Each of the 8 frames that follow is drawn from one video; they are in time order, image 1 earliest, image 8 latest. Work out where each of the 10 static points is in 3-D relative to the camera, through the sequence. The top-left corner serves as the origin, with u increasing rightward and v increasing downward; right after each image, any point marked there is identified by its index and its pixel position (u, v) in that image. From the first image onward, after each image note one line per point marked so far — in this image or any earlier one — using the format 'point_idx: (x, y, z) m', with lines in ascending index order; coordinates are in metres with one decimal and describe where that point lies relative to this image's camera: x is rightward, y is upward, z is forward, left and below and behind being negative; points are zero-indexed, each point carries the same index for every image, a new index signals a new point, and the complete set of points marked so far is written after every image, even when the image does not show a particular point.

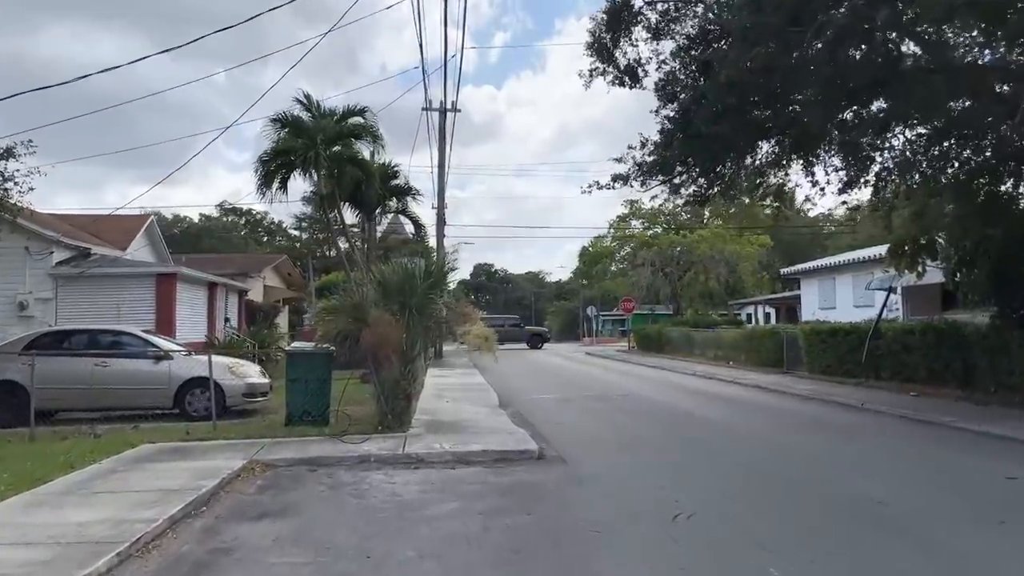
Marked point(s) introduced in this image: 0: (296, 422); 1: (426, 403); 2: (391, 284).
0: (-3.2, -2.0, +13.2) m
1: (-1.7, -2.2, +17.3) m
2: (-1.7, 0.0, +12.8) m
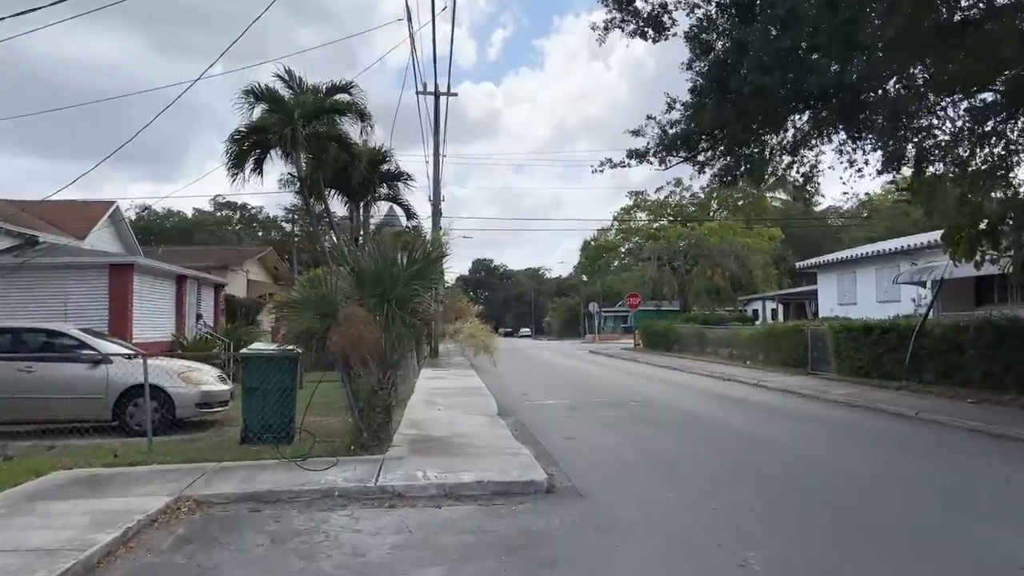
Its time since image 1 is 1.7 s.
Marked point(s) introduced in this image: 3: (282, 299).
0: (-3.2, -1.9, +11.0) m
1: (-1.6, -2.1, +15.0) m
2: (-1.7, +0.2, +10.6) m
3: (-2.8, -0.1, +10.5) m
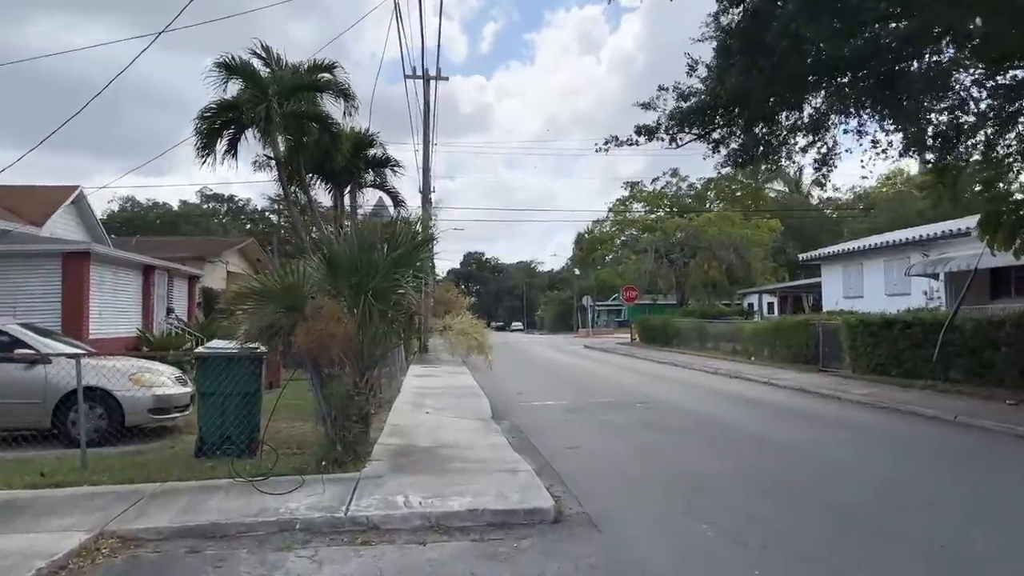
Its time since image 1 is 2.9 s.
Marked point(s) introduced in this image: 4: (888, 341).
0: (-3.2, -1.8, +9.5) m
1: (-1.7, -1.9, +13.5) m
2: (-1.7, +0.3, +9.1) m
3: (-2.8, 0.0, +9.0) m
4: (+8.3, -1.2, +19.8) m
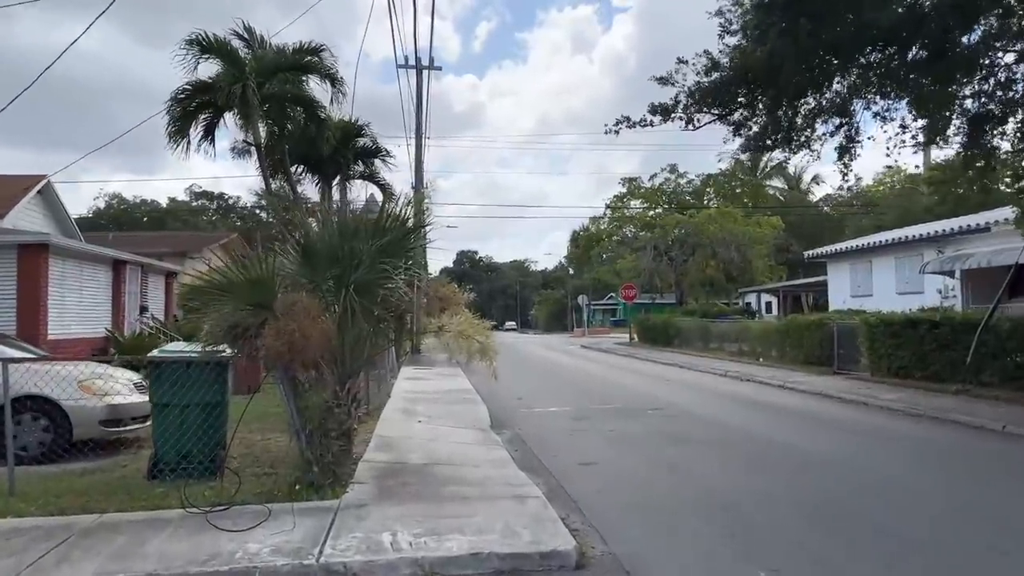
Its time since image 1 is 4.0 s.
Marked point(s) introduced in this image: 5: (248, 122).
0: (-3.2, -1.7, +8.1) m
1: (-1.7, -1.9, +12.2) m
2: (-1.7, +0.3, +7.7) m
3: (-2.7, 0.0, +7.7) m
4: (+8.3, -1.1, +18.5) m
5: (-5.1, +3.2, +17.3) m
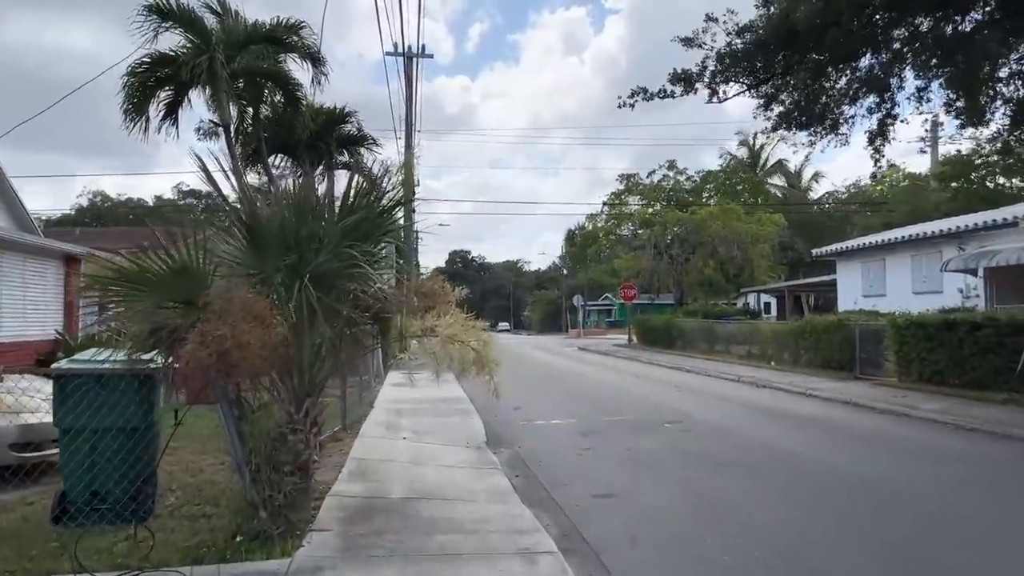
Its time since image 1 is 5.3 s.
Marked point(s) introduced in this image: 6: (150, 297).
0: (-3.1, -1.6, +6.4) m
1: (-1.7, -1.8, +10.4) m
2: (-1.6, +0.4, +6.0) m
3: (-2.7, +0.1, +5.9) m
4: (+8.3, -1.1, +16.8) m
5: (-5.1, +3.3, +15.5) m
6: (-2.4, -0.1, +5.9) m
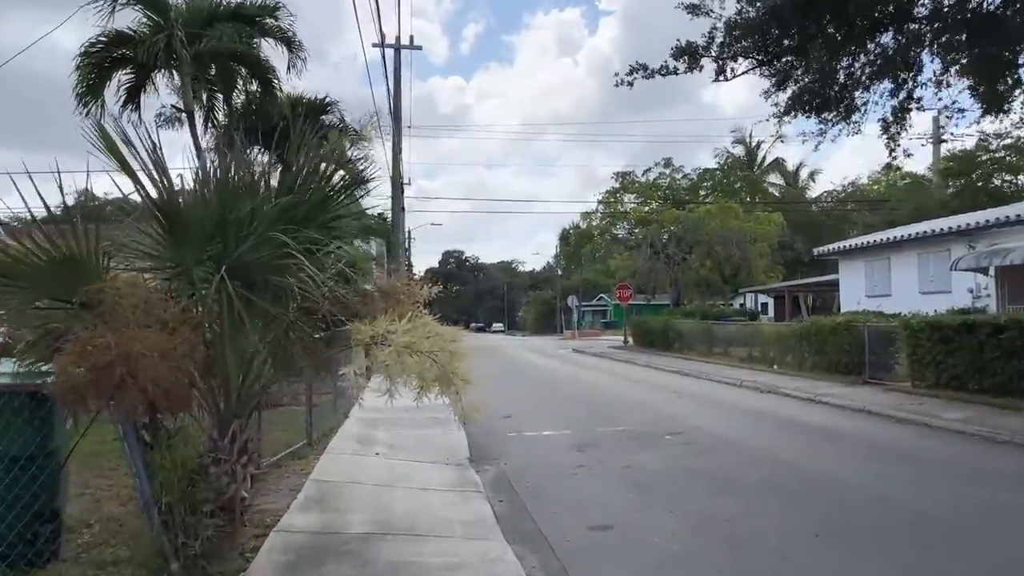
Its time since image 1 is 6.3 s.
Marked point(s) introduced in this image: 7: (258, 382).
0: (-3.3, -1.6, +5.2) m
1: (-1.8, -1.8, +9.3) m
2: (-1.8, +0.4, +4.8) m
3: (-2.8, +0.1, +4.8) m
4: (+8.1, -1.1, +15.7) m
5: (-5.3, +3.3, +14.3) m
6: (-2.5, 0.0, +4.7) m
7: (-1.4, -0.5, +5.2) m
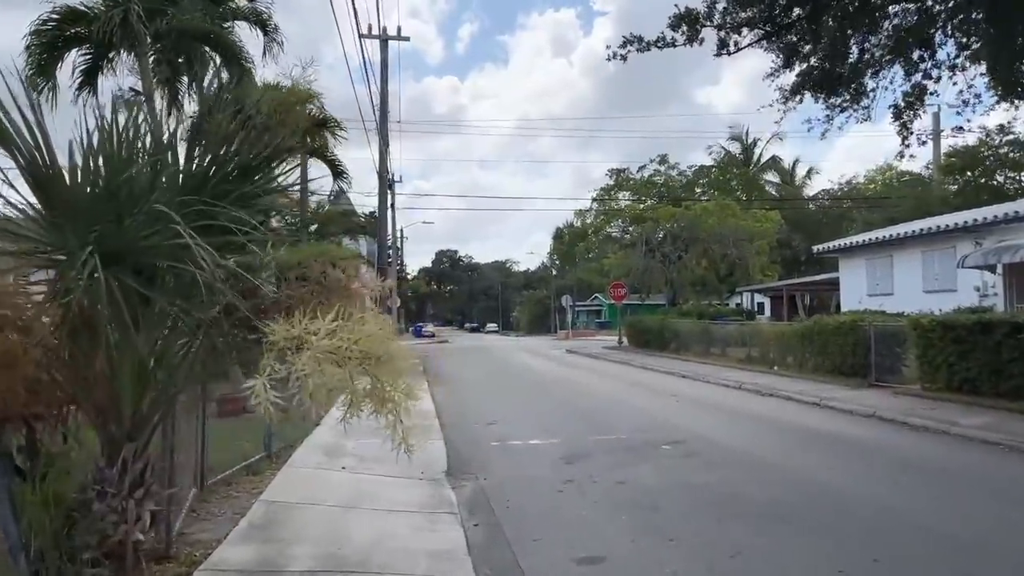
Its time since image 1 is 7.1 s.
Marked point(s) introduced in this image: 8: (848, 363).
0: (-3.5, -1.6, +4.2) m
1: (-2.0, -1.8, +8.3) m
2: (-1.9, +0.5, +3.8) m
3: (-3.0, +0.2, +3.8) m
4: (+7.8, -1.0, +14.8) m
5: (-5.6, +3.3, +13.3) m
6: (-2.7, 0.0, +3.7) m
7: (-1.6, -0.5, +4.2) m
8: (+7.4, -1.7, +19.6) m
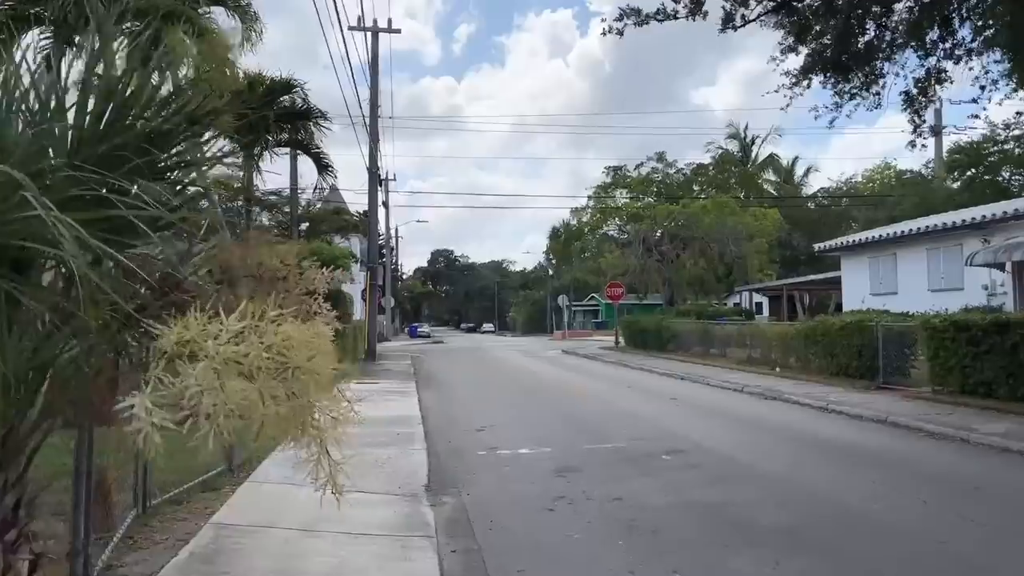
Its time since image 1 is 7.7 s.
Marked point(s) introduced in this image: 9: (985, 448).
0: (-3.6, -1.6, +3.4) m
1: (-2.2, -1.7, +7.4) m
2: (-2.1, +0.5, +3.0) m
3: (-3.1, +0.2, +2.9) m
4: (+7.7, -1.0, +14.0) m
5: (-5.7, +3.3, +12.5) m
6: (-2.8, 0.0, +2.9) m
7: (-1.7, -0.5, +3.3) m
8: (+7.2, -1.6, +18.9) m
9: (+6.1, -2.1, +11.5) m
